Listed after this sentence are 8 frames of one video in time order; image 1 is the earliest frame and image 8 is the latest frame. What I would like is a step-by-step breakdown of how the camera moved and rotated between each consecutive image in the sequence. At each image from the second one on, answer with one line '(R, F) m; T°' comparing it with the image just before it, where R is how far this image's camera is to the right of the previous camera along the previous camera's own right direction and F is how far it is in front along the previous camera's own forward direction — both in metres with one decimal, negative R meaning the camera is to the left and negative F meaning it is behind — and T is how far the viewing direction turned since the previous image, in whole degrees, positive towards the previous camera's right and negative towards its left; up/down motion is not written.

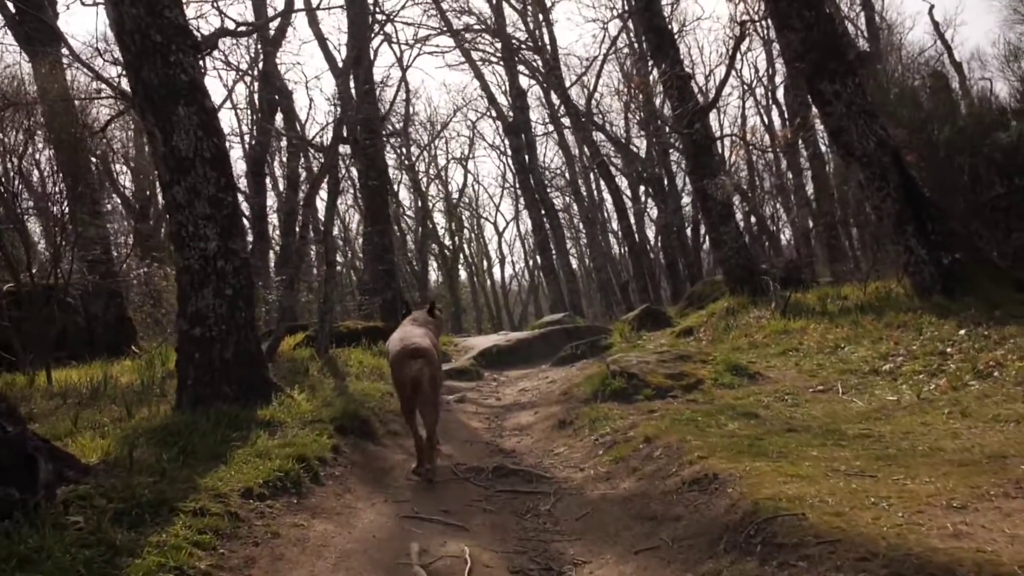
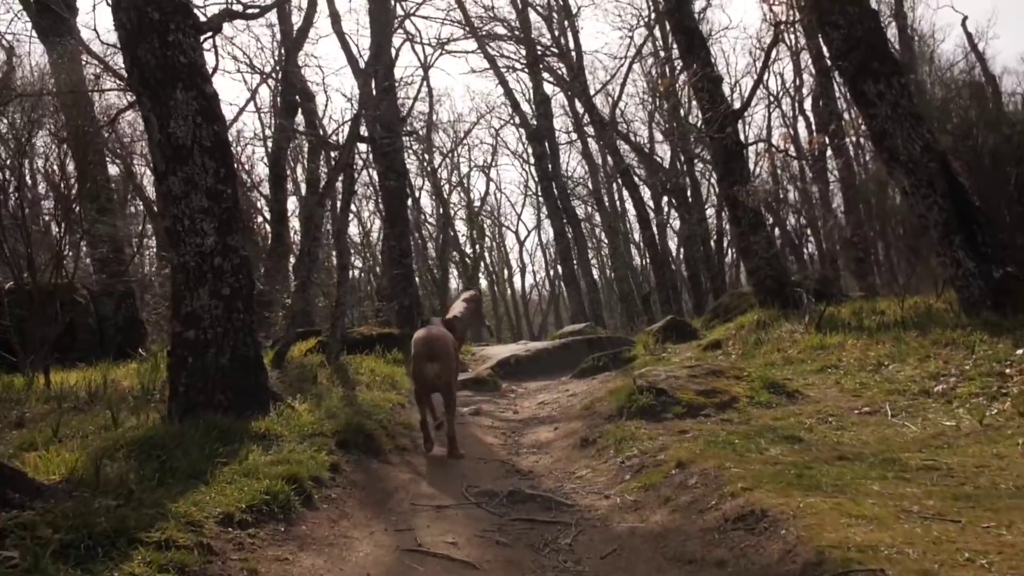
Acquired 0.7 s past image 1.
(0.0, +0.5) m; -1°
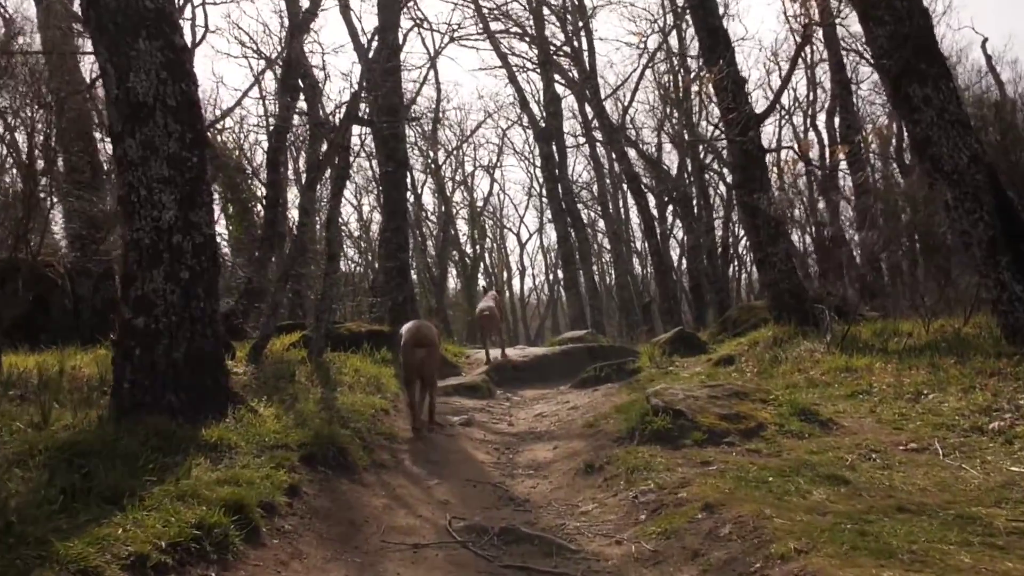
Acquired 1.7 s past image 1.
(0.0, +0.8) m; 0°
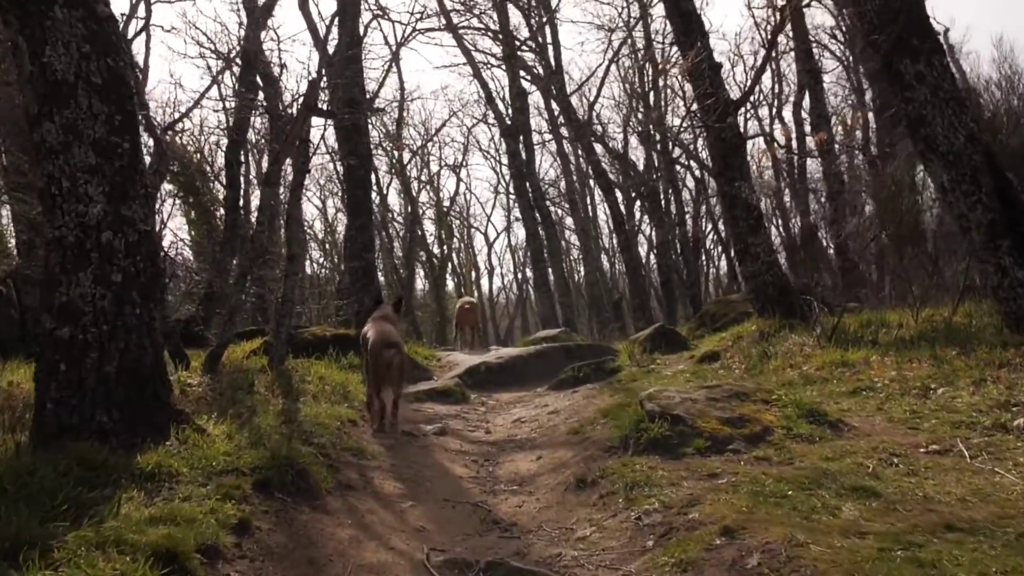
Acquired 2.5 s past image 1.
(-0.1, +0.6) m; +2°
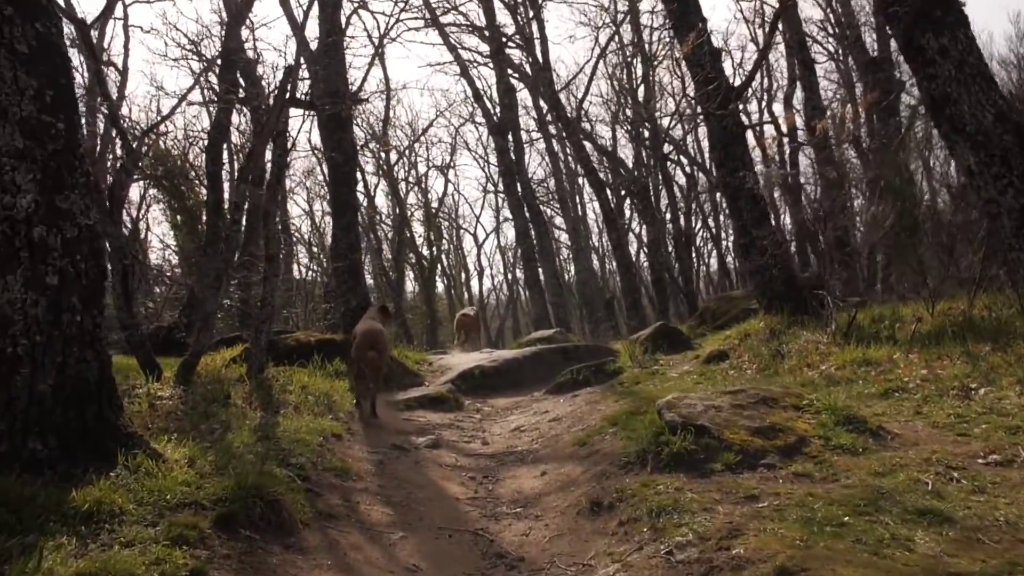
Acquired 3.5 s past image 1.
(-0.1, +0.6) m; +1°
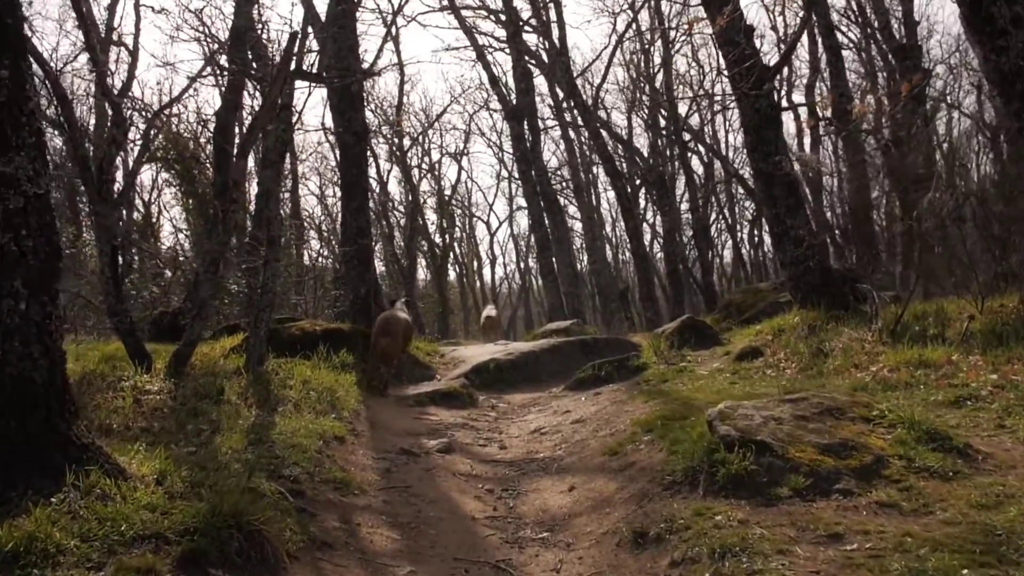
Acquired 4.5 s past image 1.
(-0.1, +0.7) m; -1°
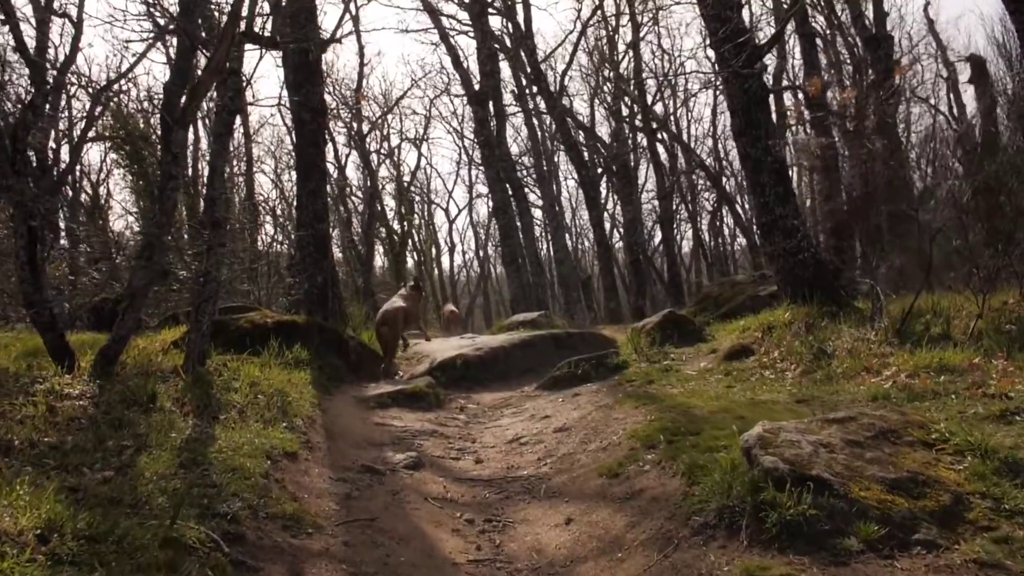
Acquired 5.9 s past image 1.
(-0.1, +0.8) m; +3°
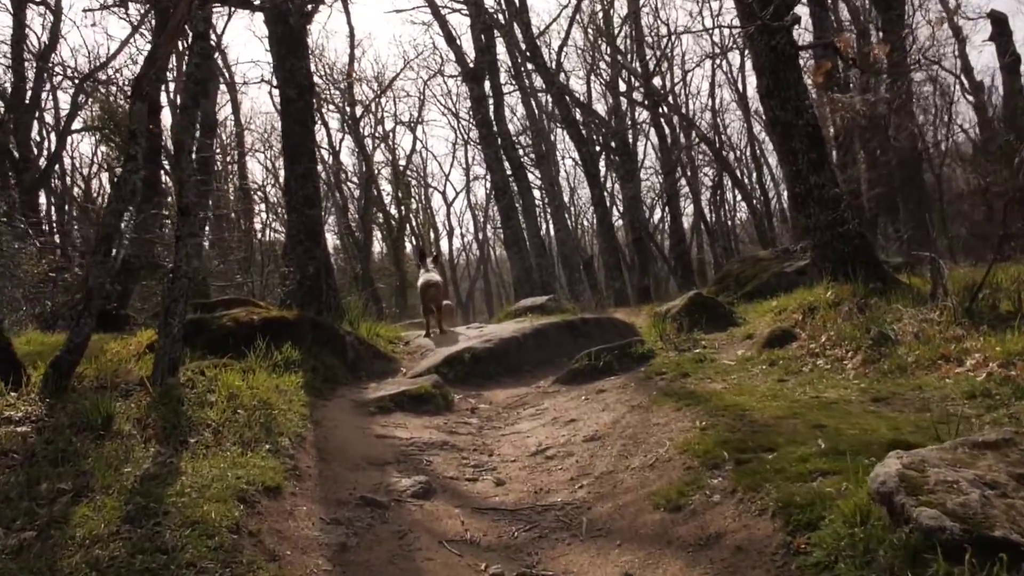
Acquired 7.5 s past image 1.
(-0.1, +1.0) m; 0°
